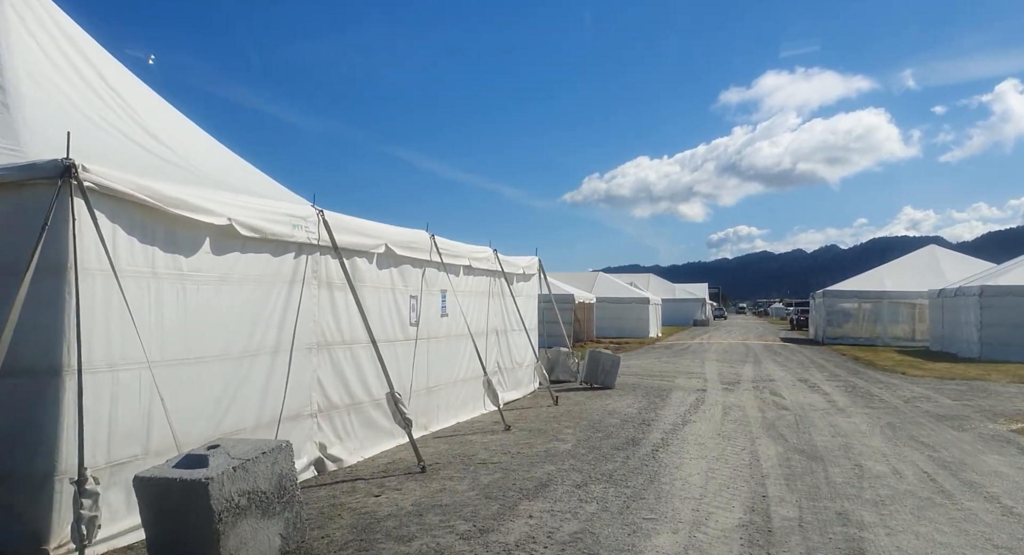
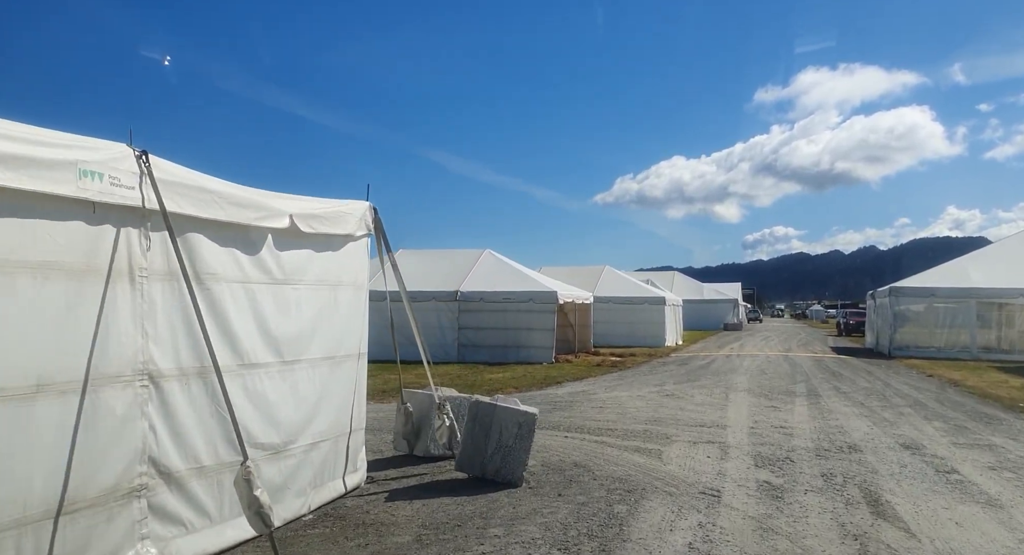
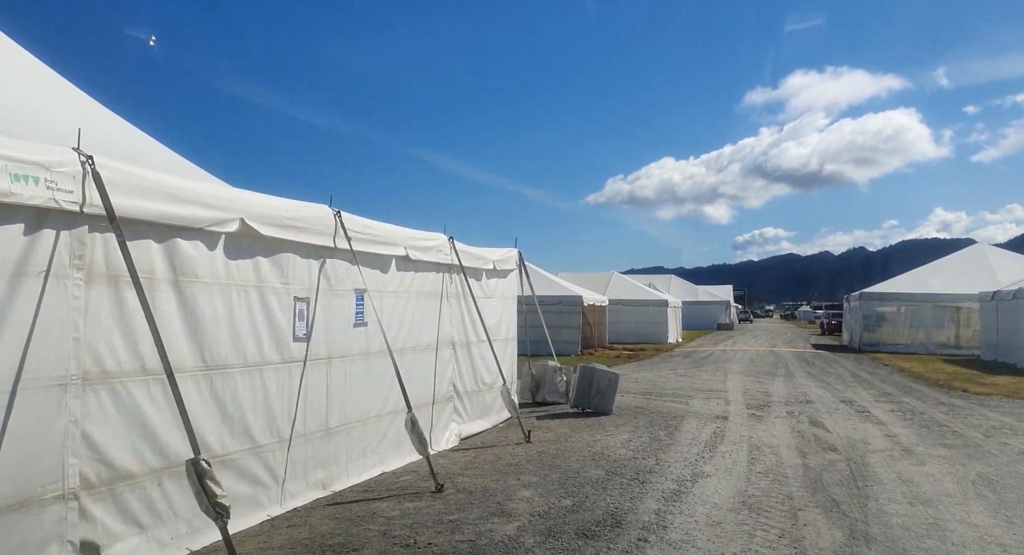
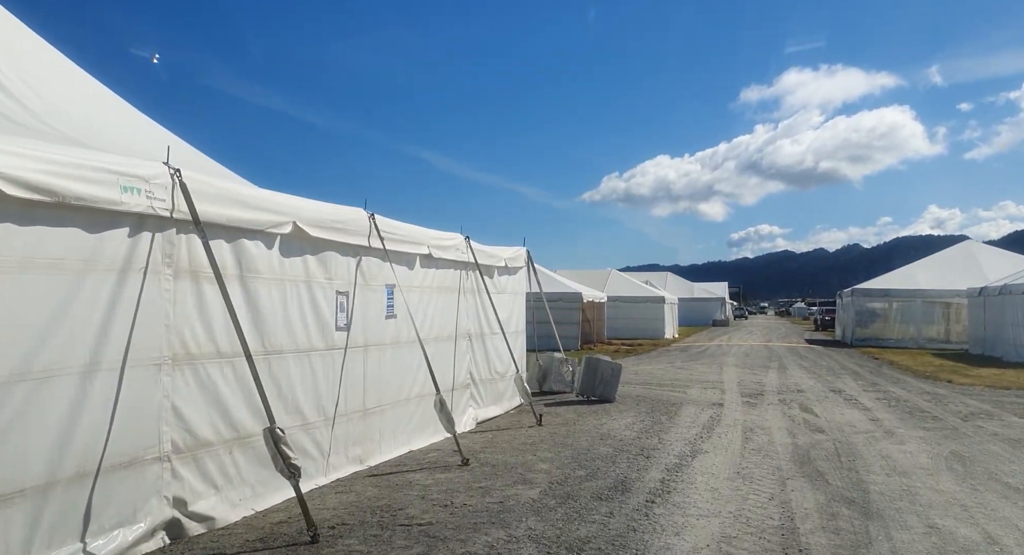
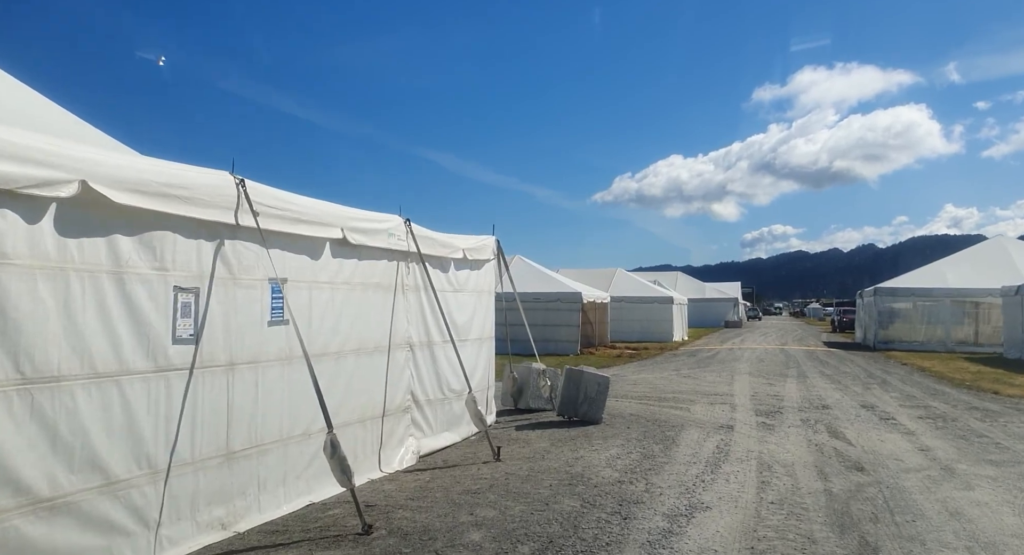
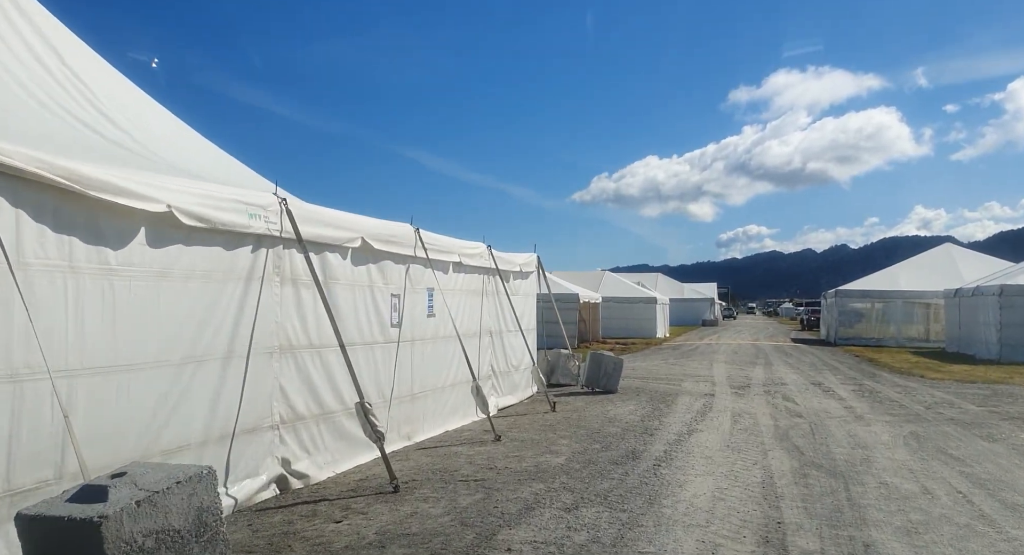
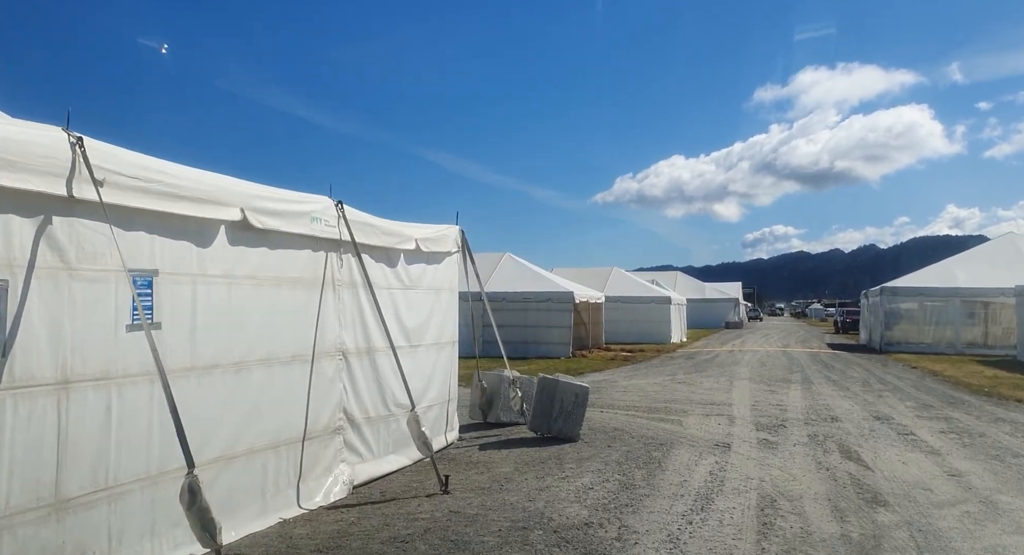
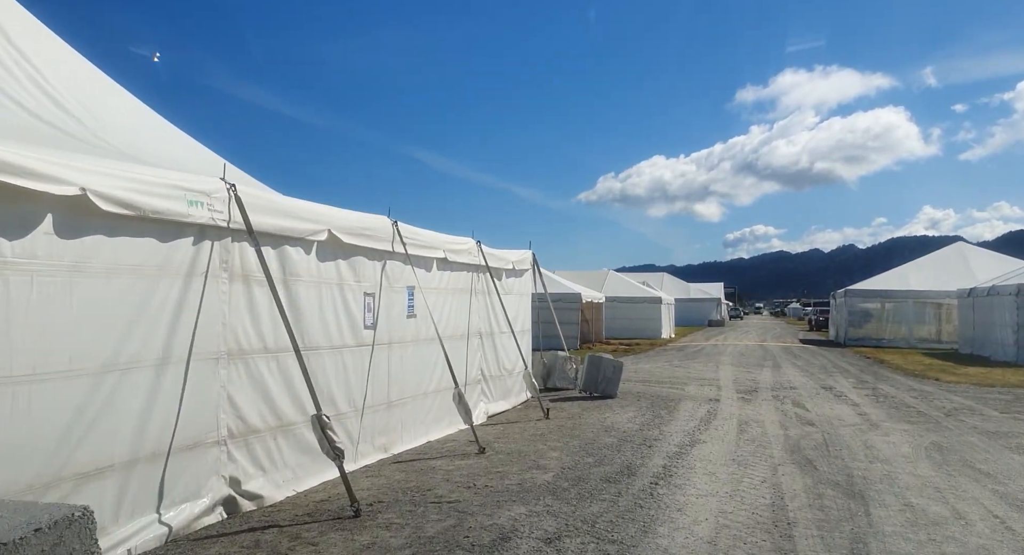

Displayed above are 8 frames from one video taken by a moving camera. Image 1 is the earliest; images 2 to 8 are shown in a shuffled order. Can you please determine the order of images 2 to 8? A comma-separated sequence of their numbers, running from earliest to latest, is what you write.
6, 8, 4, 3, 5, 7, 2
